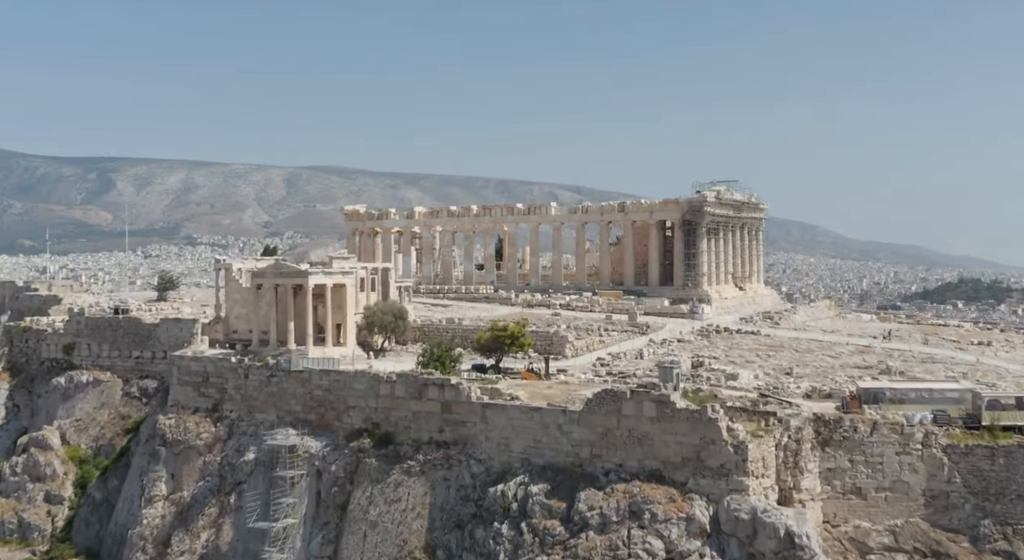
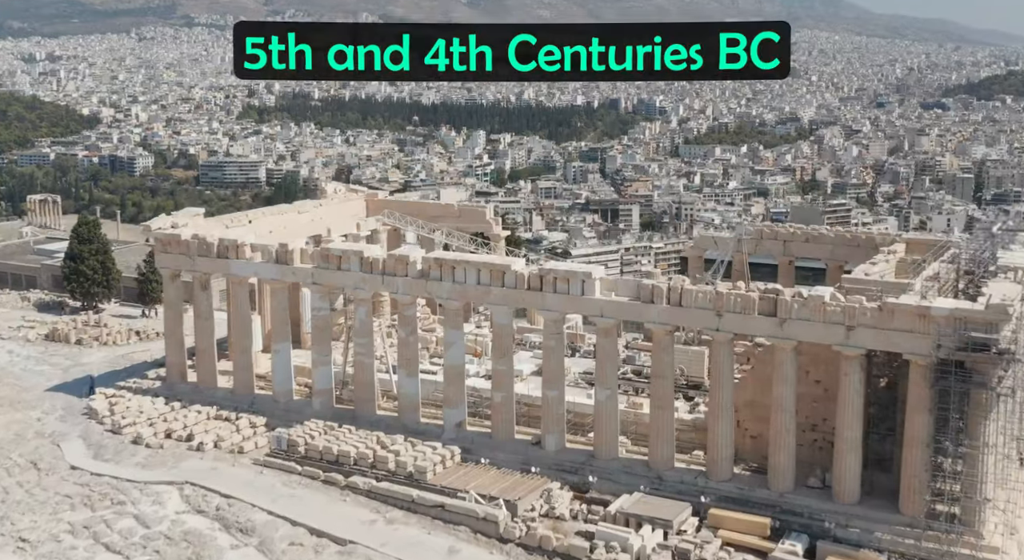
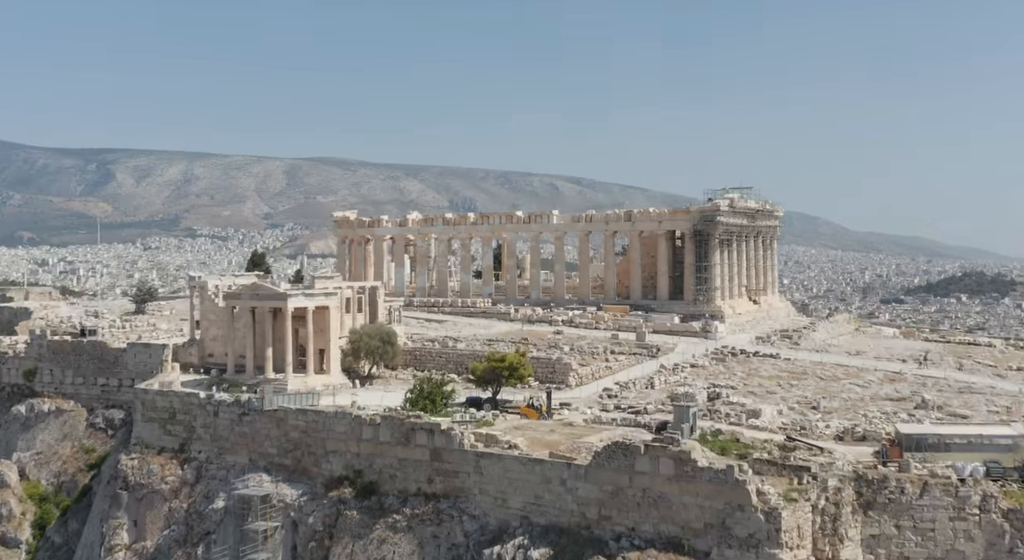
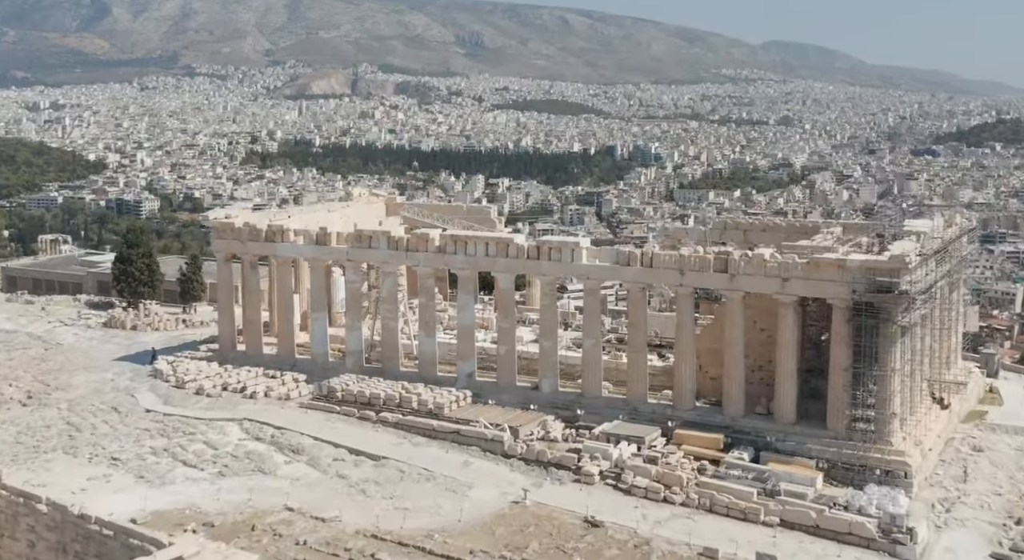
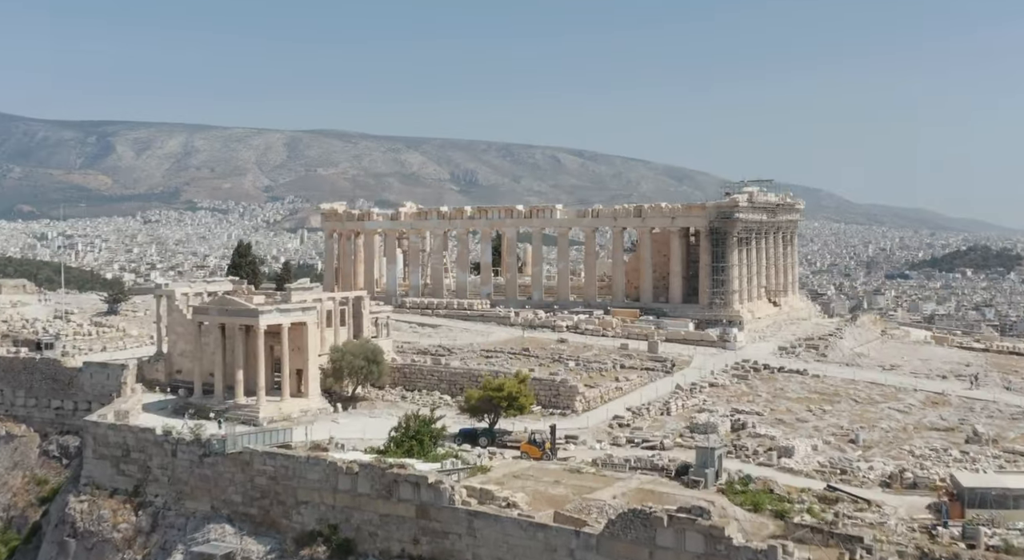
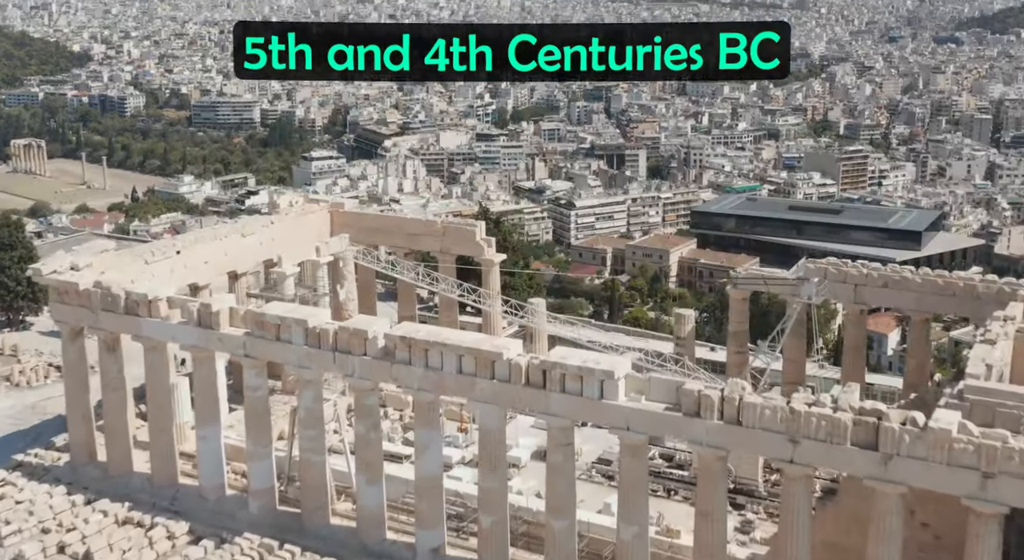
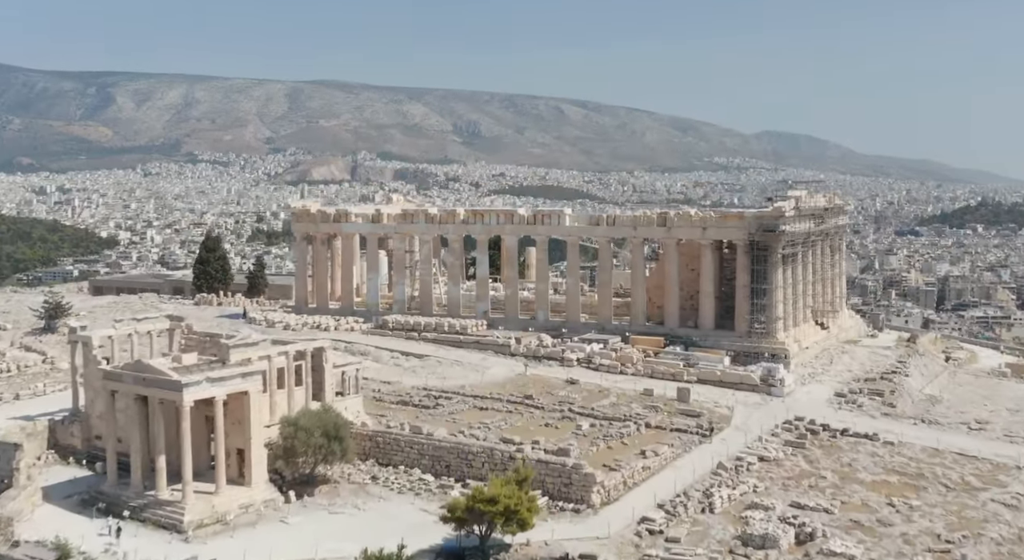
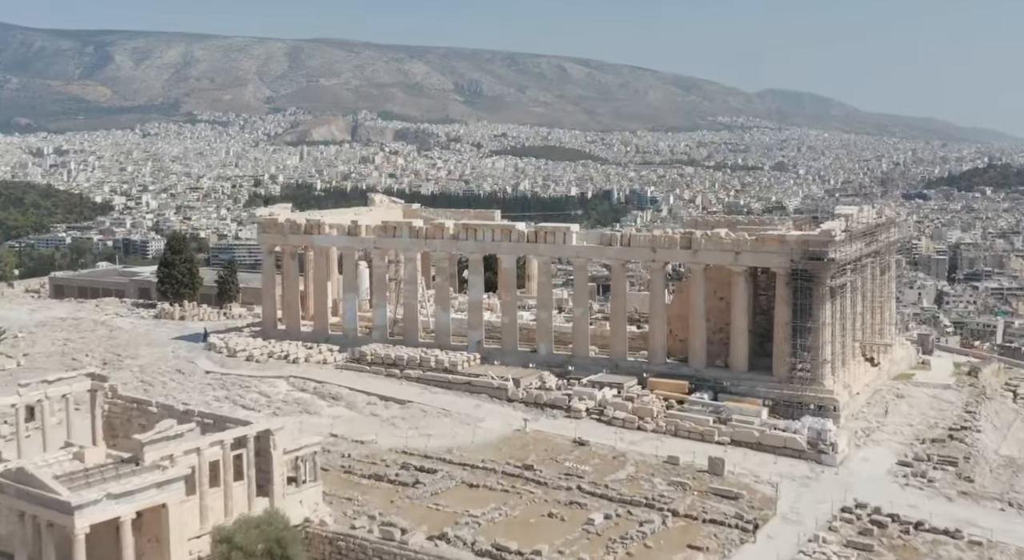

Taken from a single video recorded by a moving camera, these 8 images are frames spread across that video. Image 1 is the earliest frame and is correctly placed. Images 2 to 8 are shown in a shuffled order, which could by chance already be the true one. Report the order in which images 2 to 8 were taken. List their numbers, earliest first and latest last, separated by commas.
3, 5, 7, 8, 4, 2, 6
